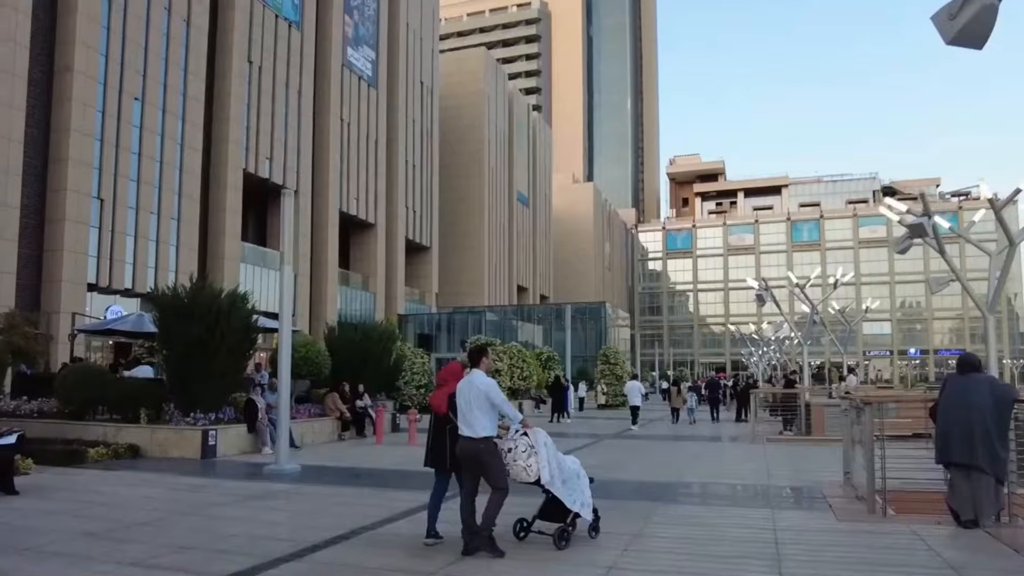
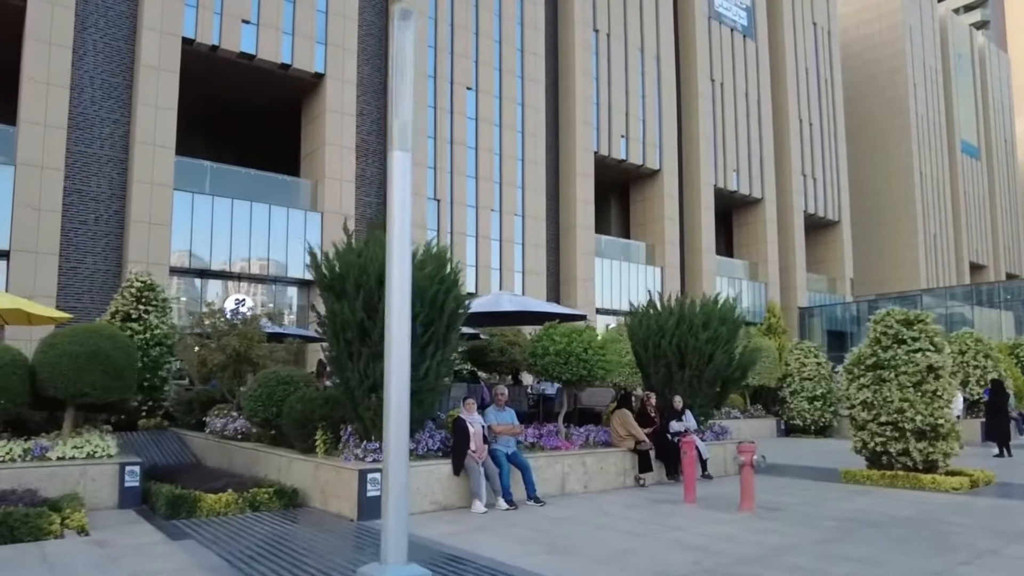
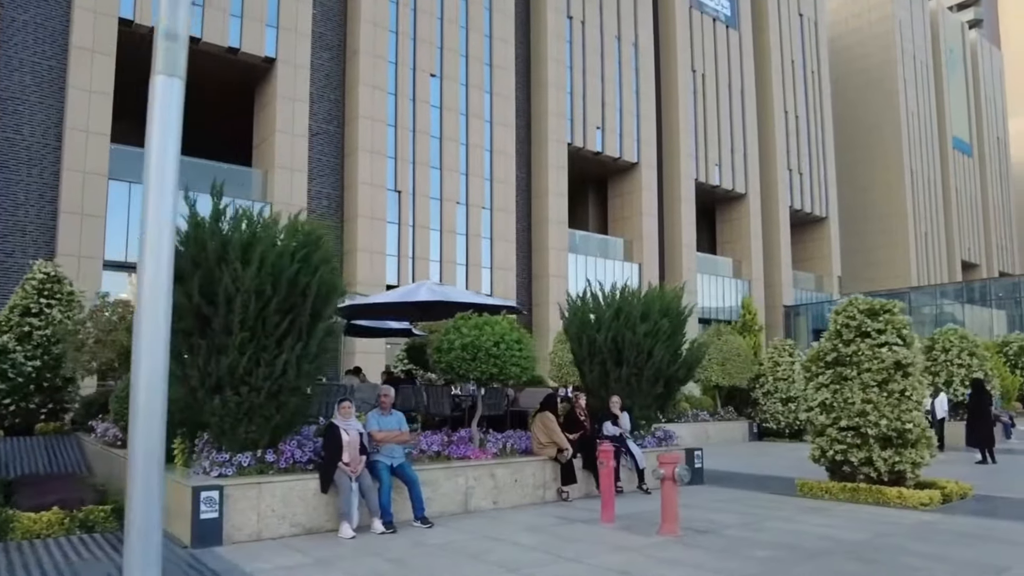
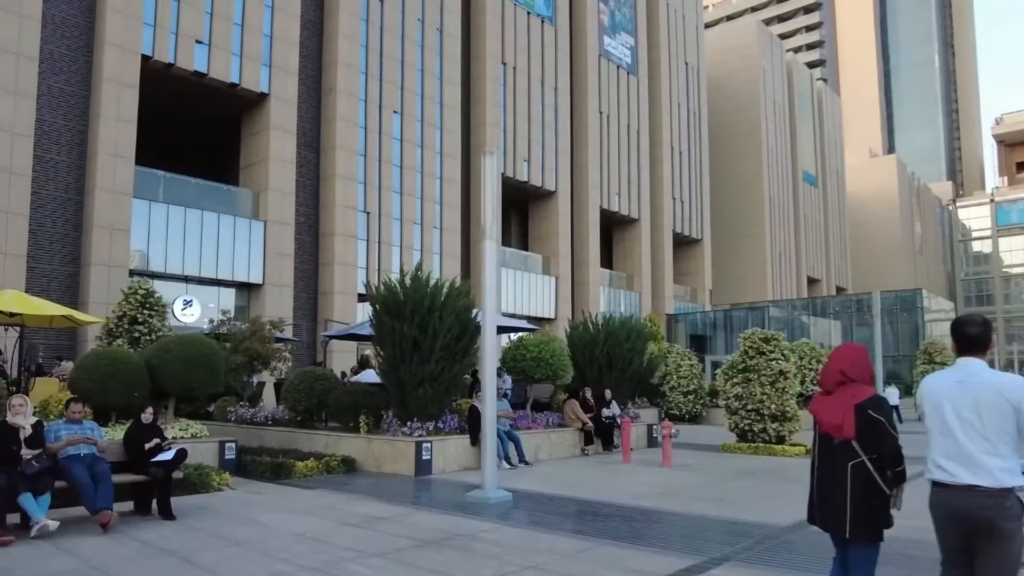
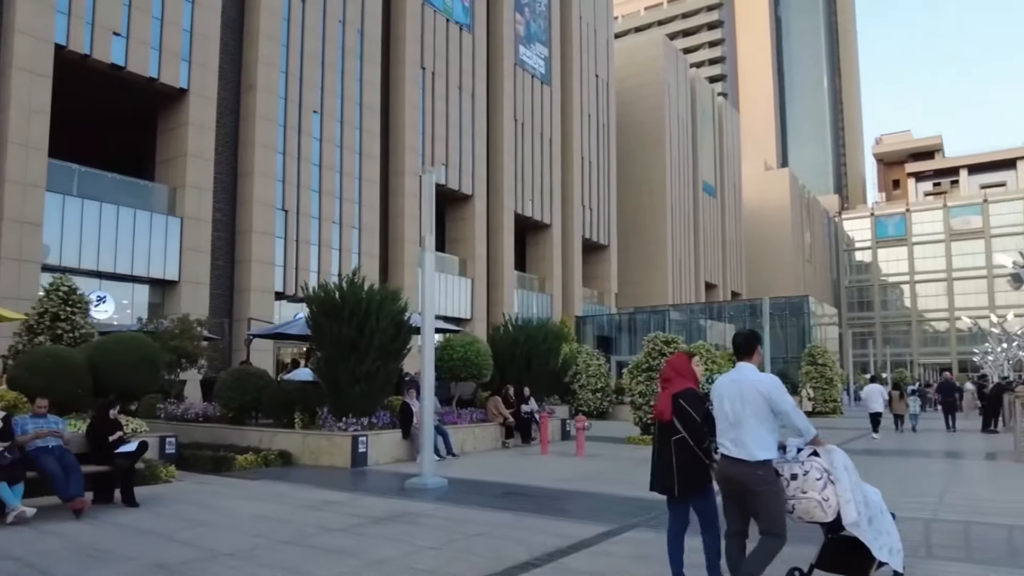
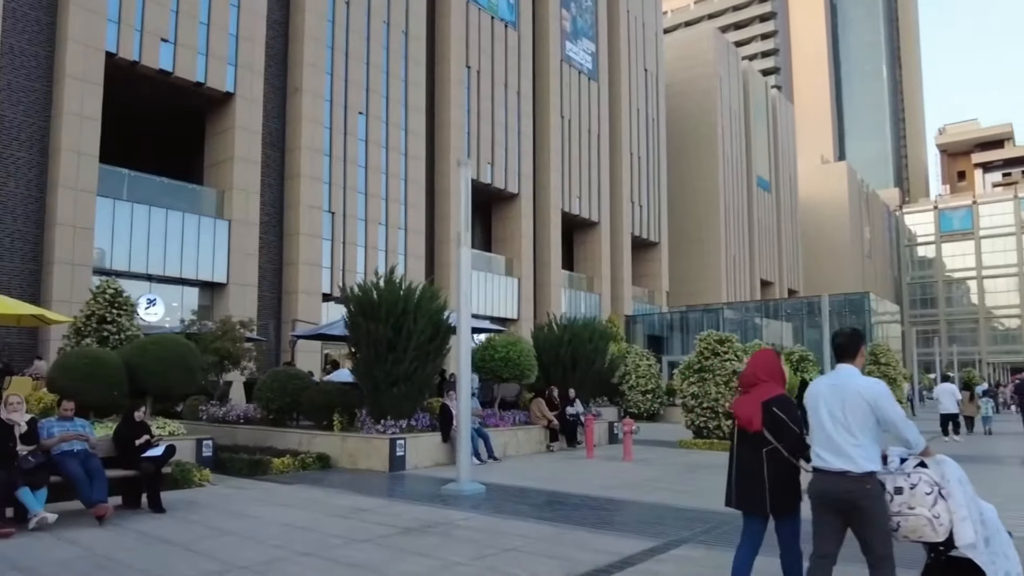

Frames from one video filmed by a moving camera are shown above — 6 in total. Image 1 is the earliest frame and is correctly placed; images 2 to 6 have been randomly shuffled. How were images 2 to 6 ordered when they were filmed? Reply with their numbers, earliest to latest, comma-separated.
5, 6, 4, 2, 3
